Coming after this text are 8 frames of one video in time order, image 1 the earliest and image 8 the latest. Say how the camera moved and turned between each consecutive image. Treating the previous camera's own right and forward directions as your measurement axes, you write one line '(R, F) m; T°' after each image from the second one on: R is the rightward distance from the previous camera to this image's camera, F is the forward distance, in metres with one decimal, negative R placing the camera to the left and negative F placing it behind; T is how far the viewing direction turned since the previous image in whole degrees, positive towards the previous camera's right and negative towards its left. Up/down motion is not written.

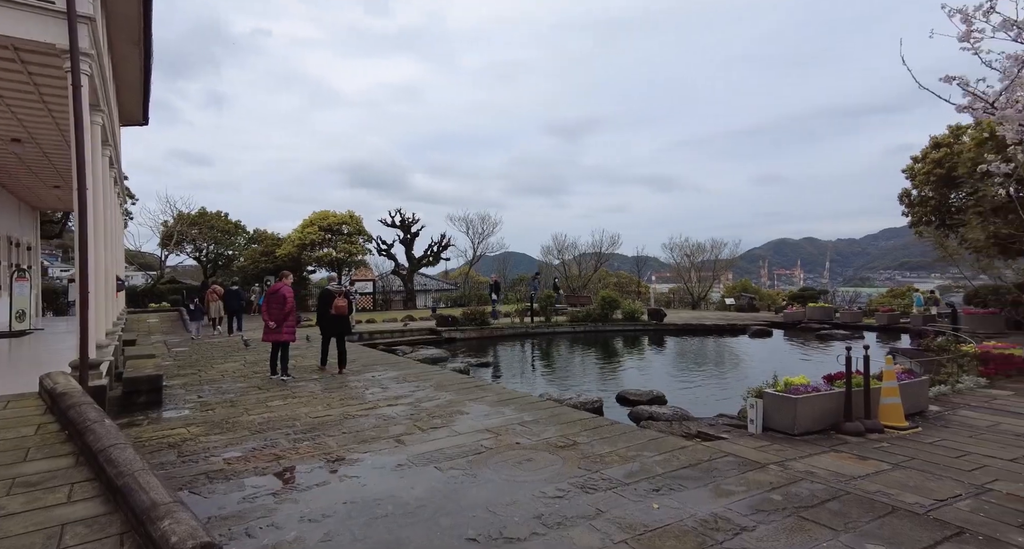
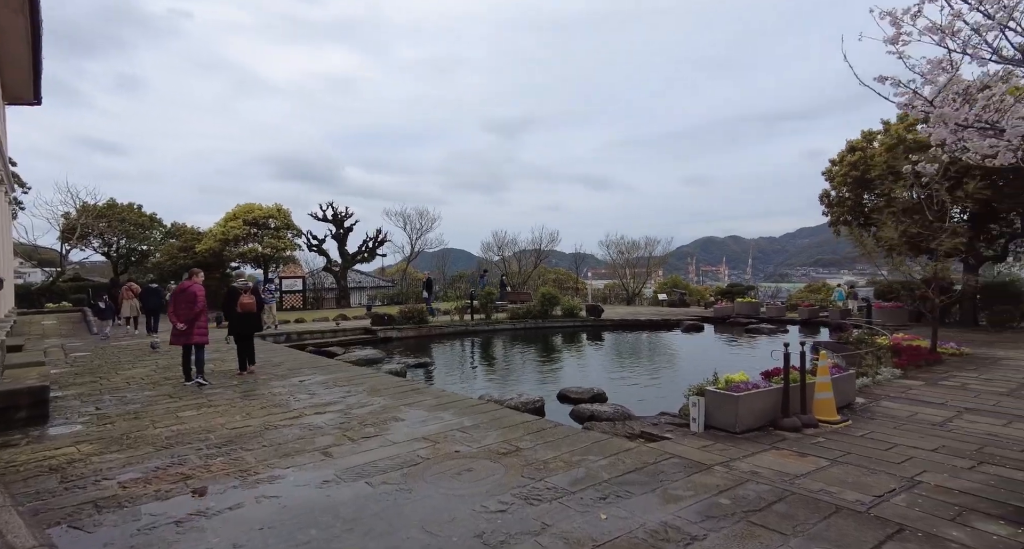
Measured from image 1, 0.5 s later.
(0.0, +0.3) m; +6°
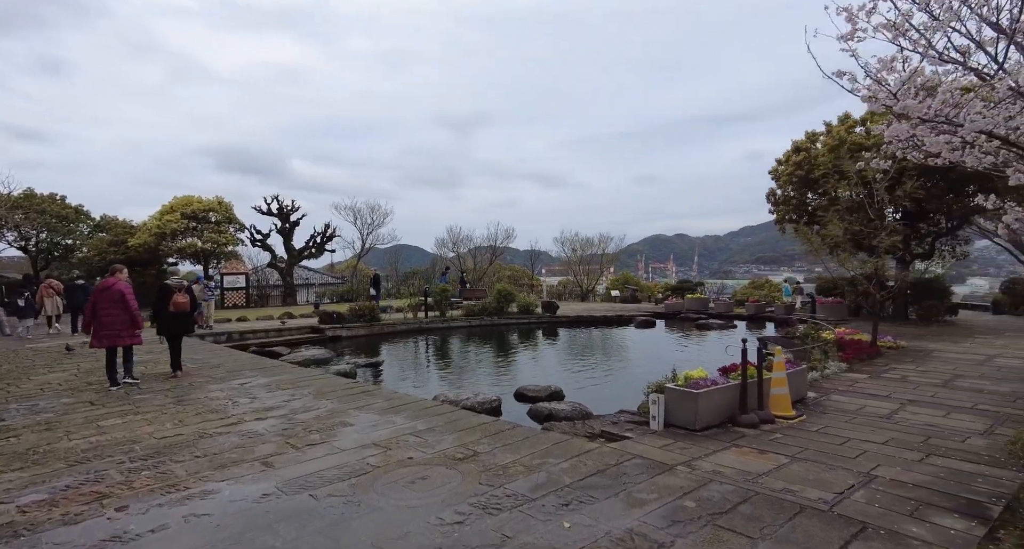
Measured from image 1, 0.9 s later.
(0.0, +0.2) m; +5°
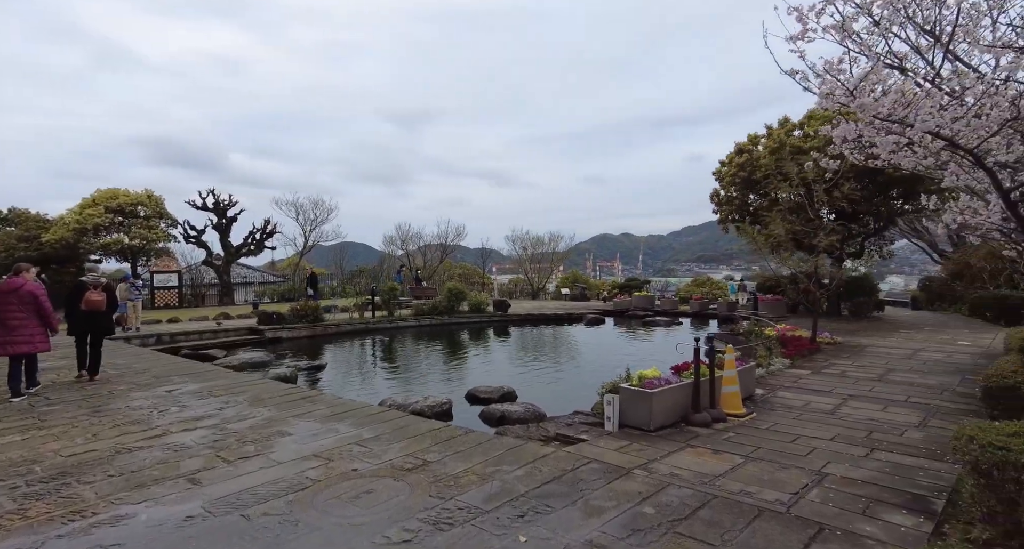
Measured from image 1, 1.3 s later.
(0.0, +0.2) m; +5°
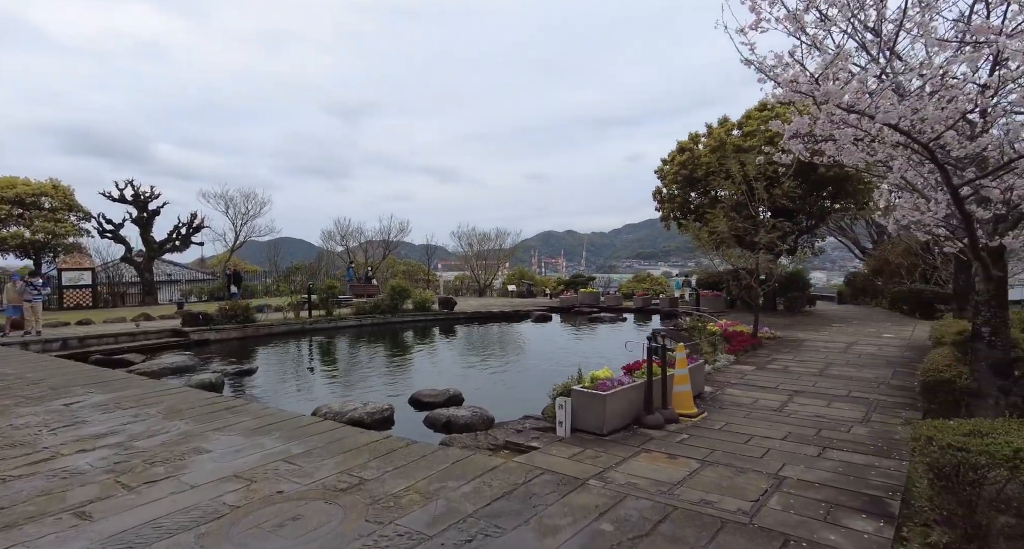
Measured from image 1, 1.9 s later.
(0.0, +0.3) m; +6°
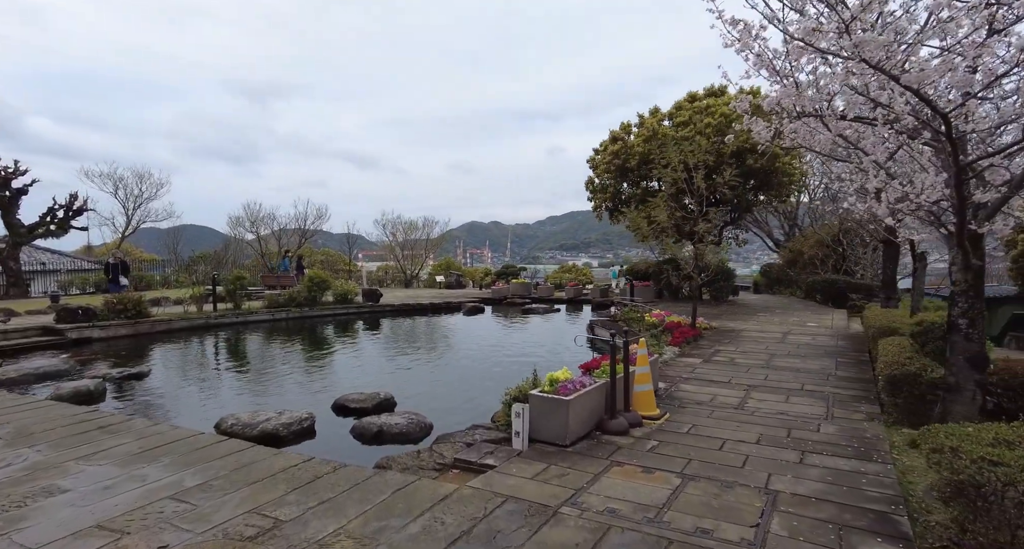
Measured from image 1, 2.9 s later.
(-0.2, +0.7) m; +8°
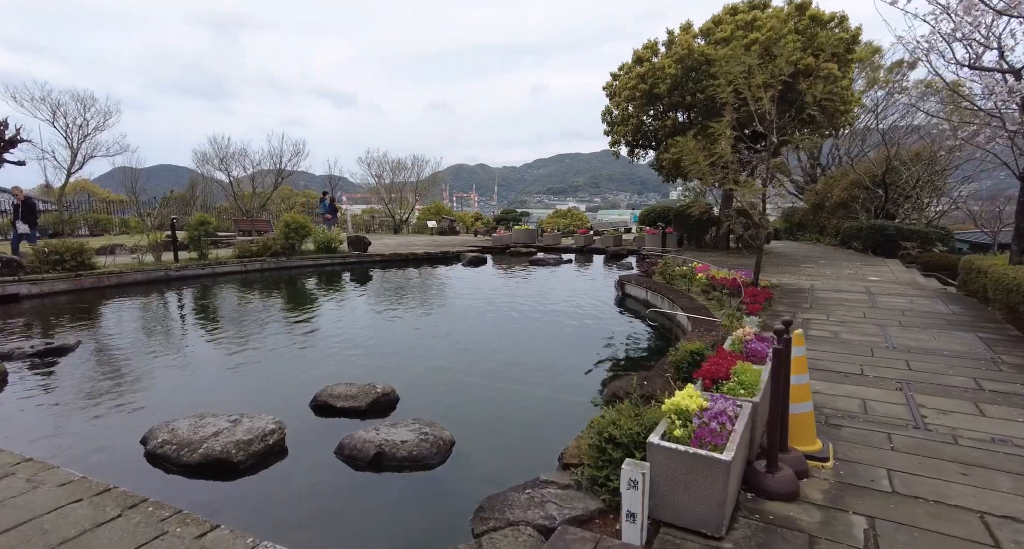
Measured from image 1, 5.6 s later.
(-0.5, +2.1) m; +1°
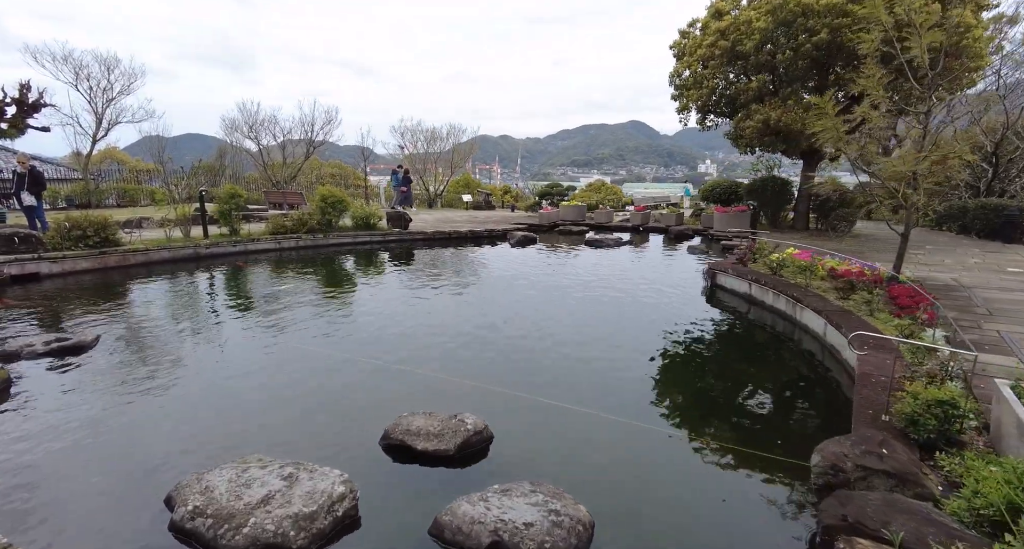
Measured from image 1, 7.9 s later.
(-0.8, +1.4) m; -2°
